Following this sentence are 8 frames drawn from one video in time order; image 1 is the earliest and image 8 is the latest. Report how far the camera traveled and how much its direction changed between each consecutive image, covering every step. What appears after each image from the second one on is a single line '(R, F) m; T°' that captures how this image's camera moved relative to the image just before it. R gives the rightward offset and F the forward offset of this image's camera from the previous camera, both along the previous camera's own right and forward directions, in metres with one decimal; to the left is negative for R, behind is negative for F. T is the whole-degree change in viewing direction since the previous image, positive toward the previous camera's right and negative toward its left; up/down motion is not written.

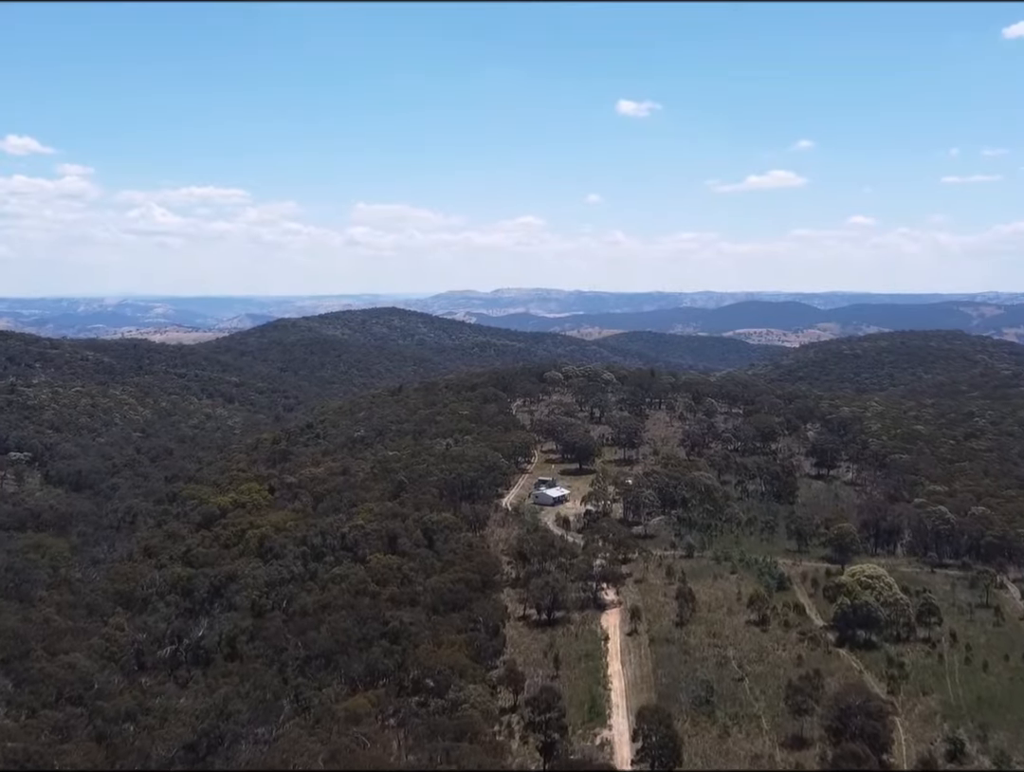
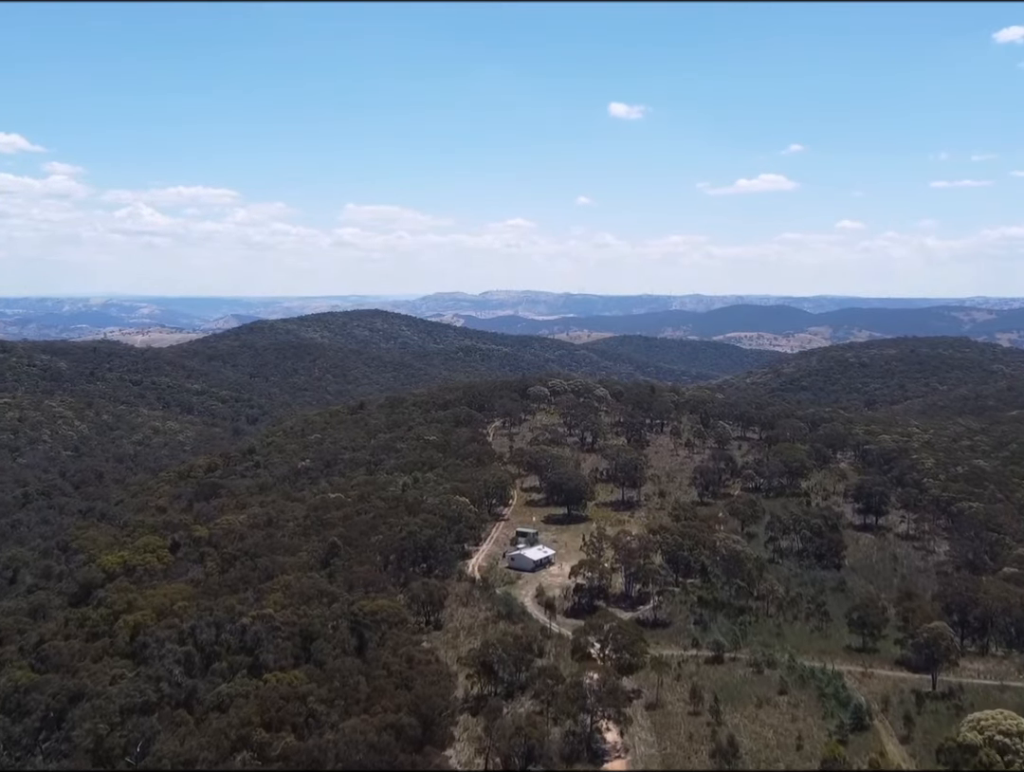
(+1.3, +21.7) m; +1°
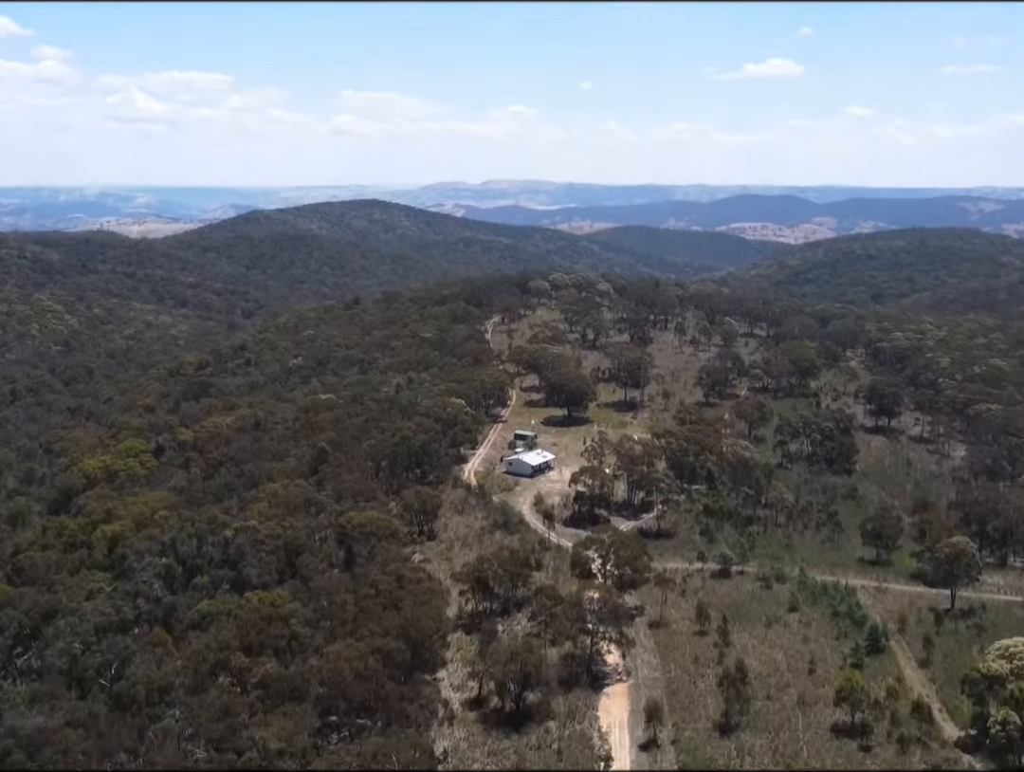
(+0.2, +4.0) m; 0°
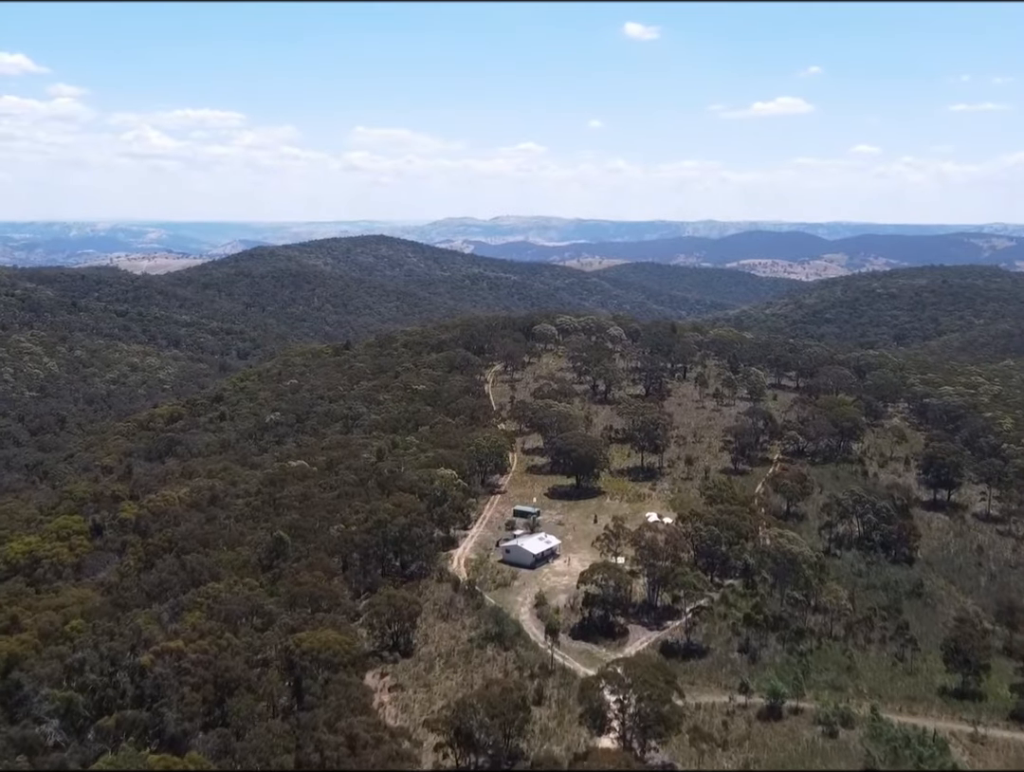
(+0.6, +11.3) m; 0°
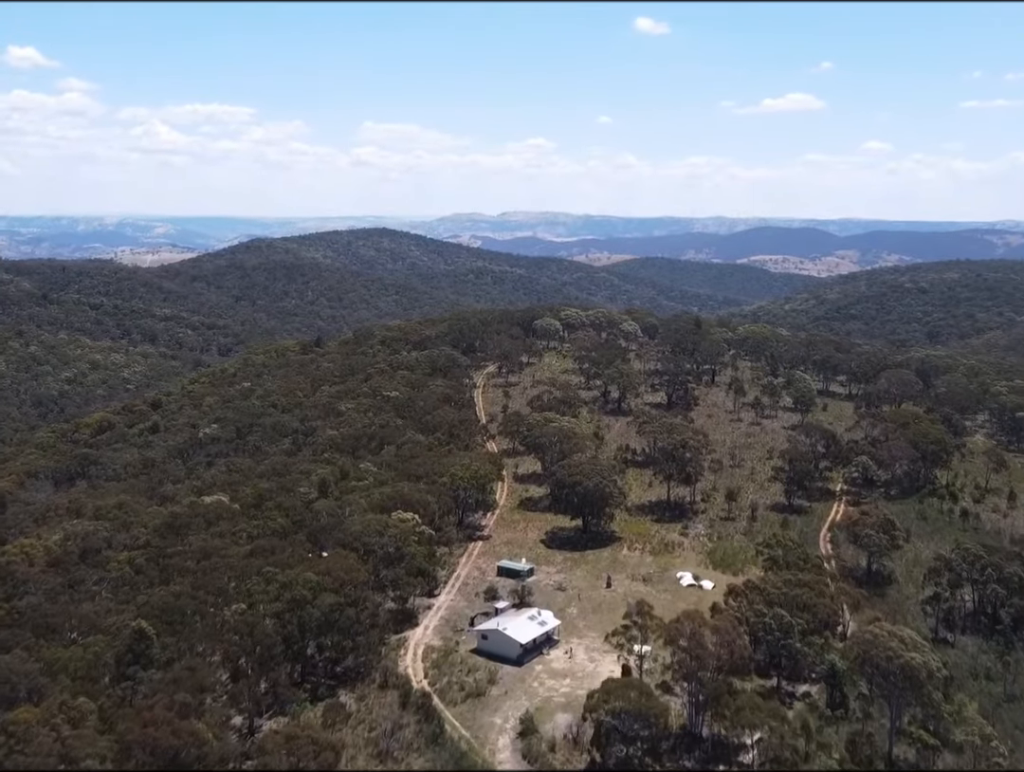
(+1.1, +18.3) m; 0°
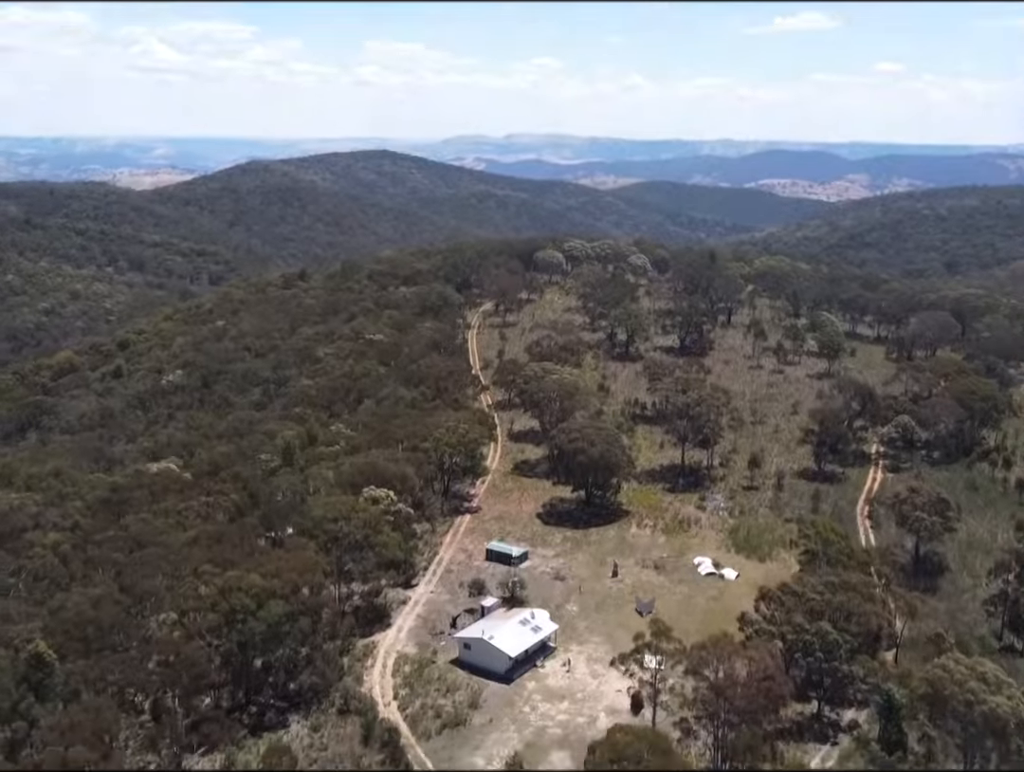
(+0.5, +7.6) m; 0°
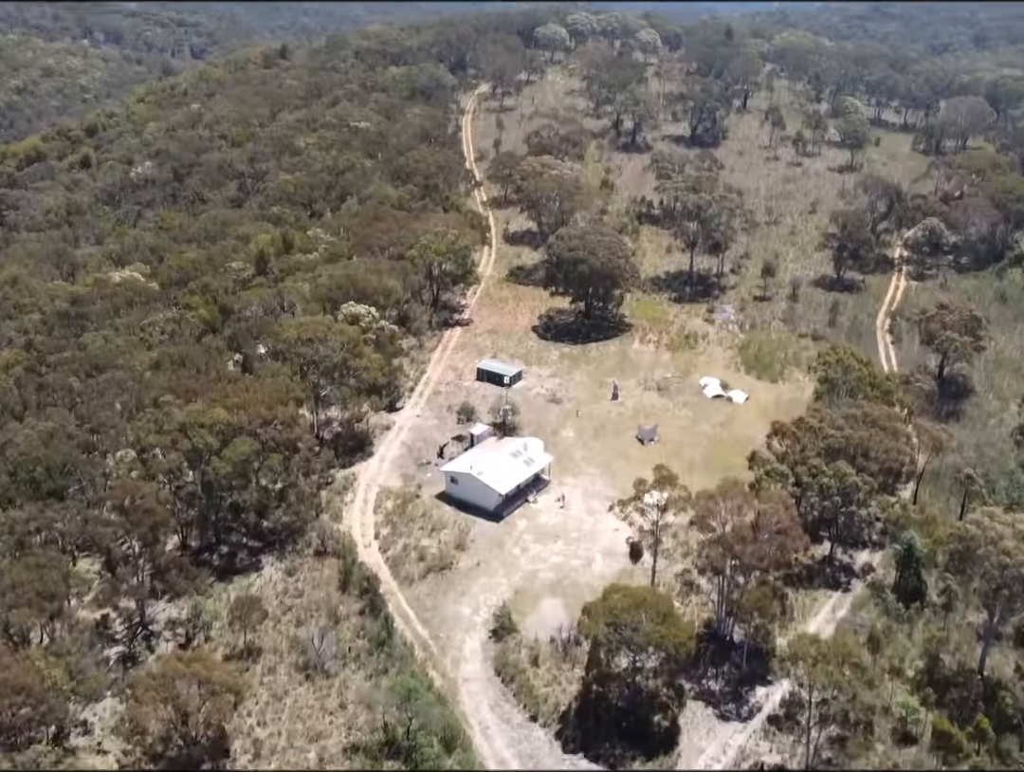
(+0.3, +3.9) m; 0°
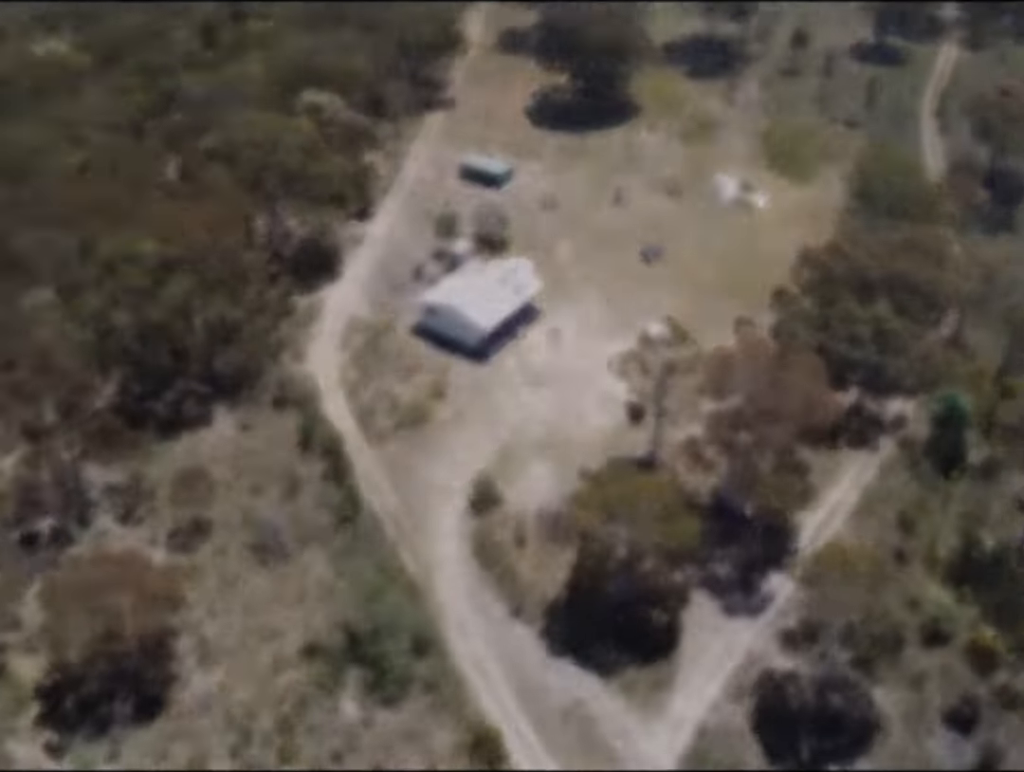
(+0.4, +4.7) m; 0°
